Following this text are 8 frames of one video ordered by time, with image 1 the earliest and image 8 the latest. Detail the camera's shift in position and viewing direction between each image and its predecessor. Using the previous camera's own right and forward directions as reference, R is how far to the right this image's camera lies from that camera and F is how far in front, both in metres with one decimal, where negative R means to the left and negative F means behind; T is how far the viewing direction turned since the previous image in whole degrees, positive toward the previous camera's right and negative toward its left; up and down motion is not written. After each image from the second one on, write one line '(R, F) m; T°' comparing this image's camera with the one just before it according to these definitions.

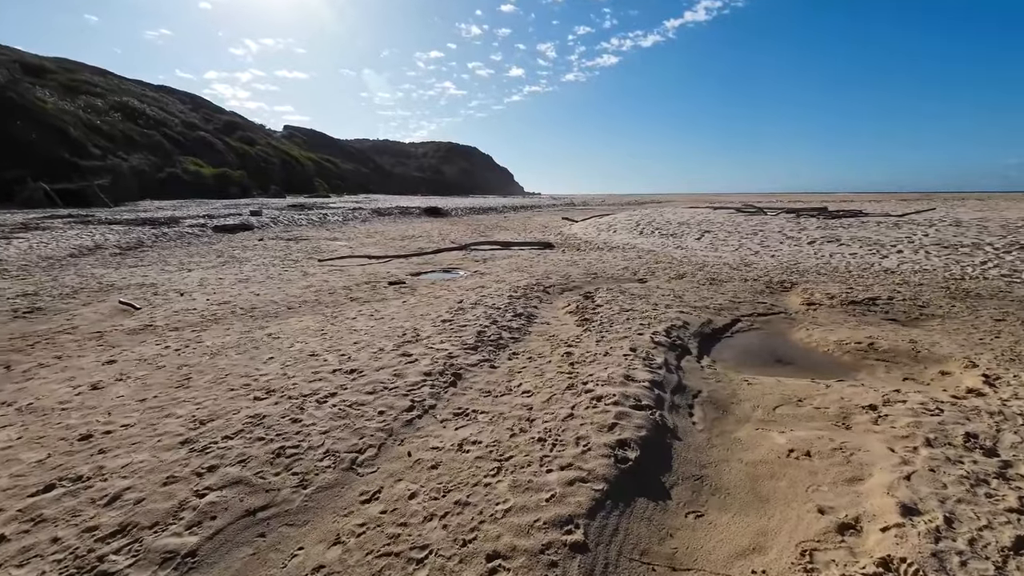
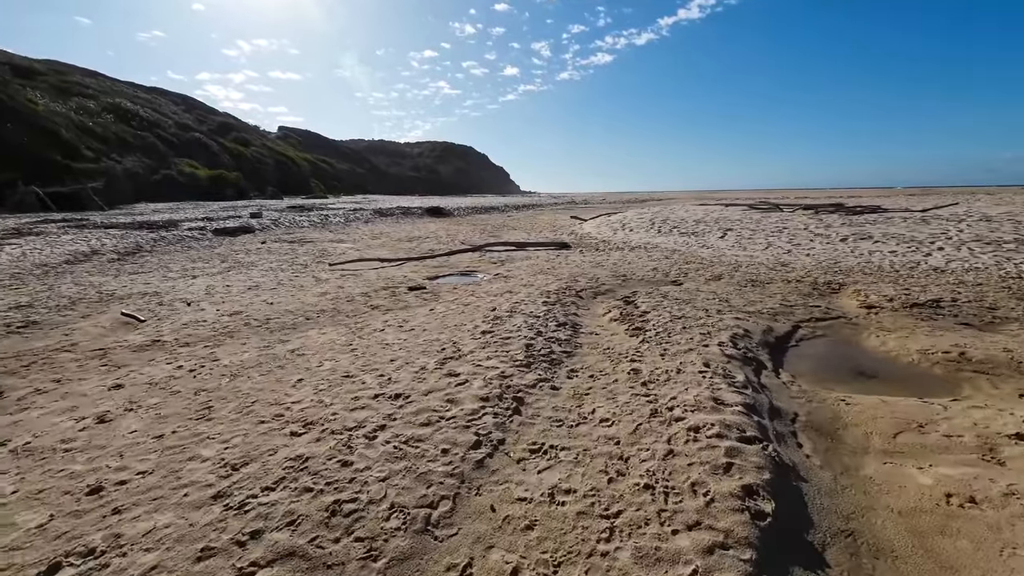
(-0.9, +0.8) m; 0°
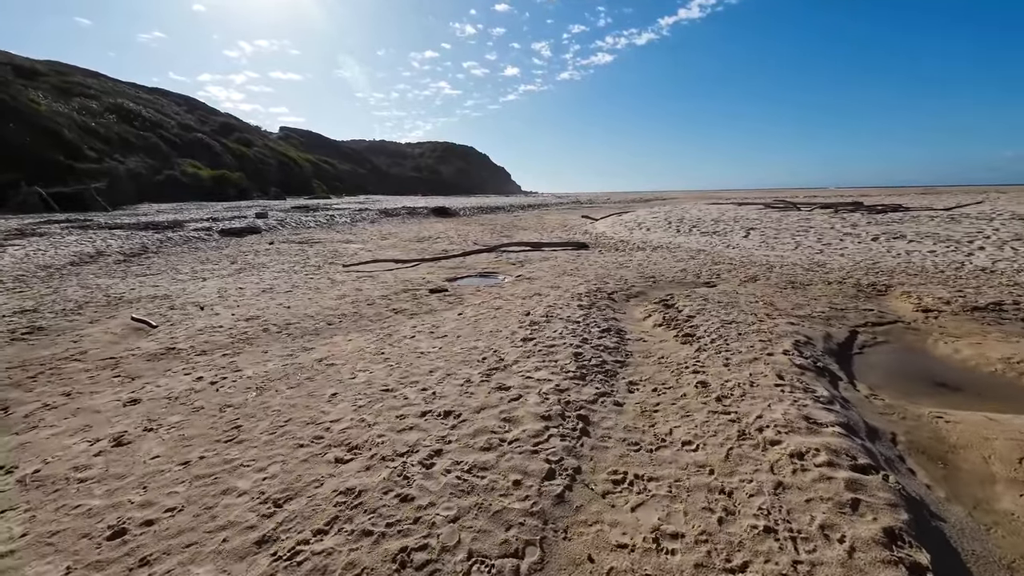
(-0.7, +0.5) m; 0°
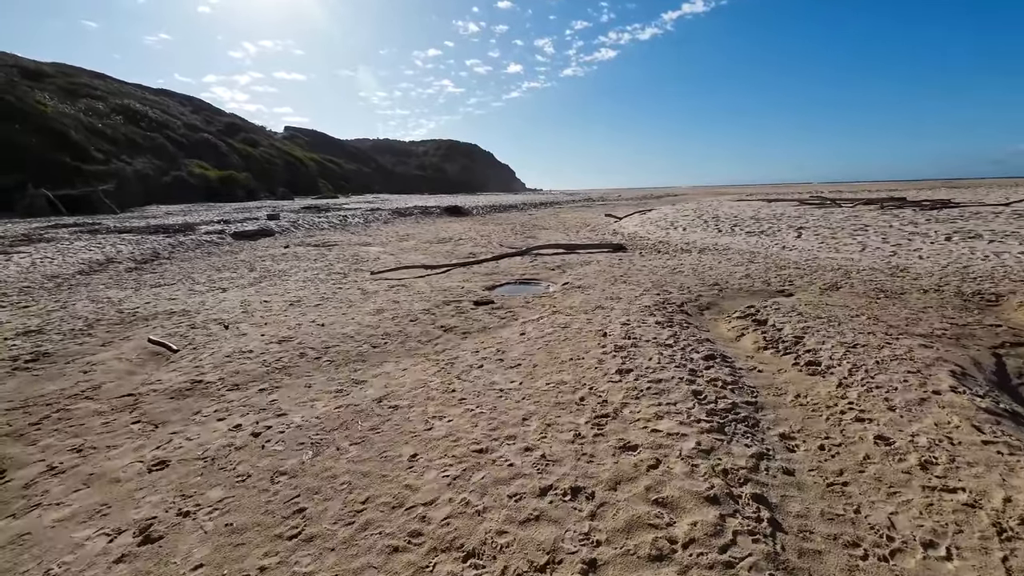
(-1.2, +1.2) m; -1°
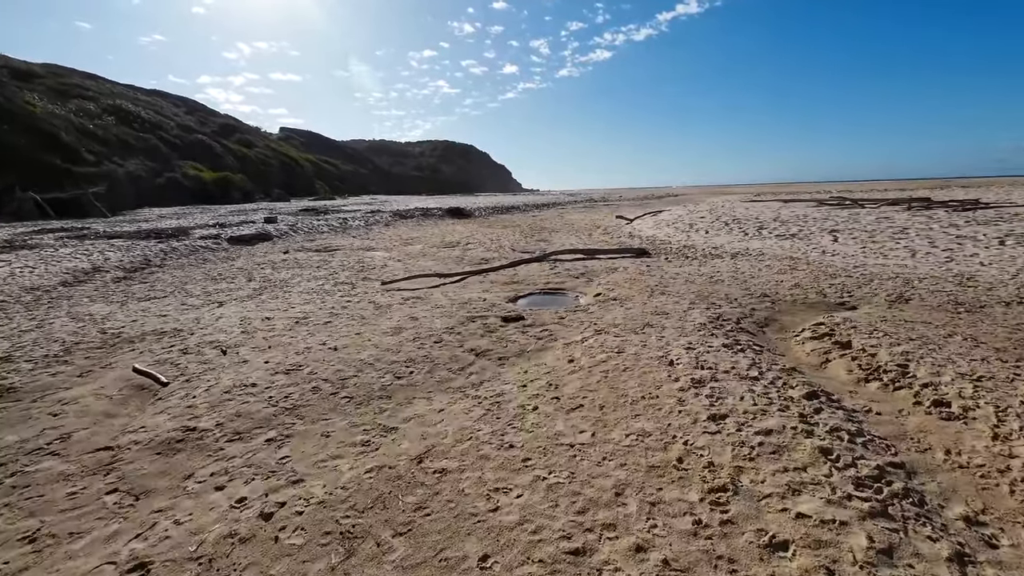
(-0.8, +1.1) m; 0°
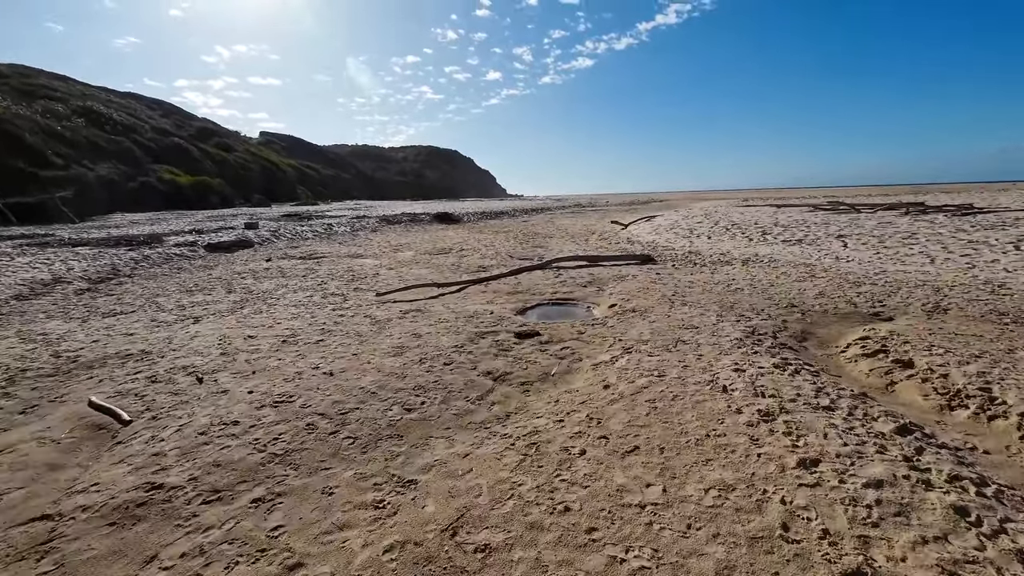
(-0.6, +0.9) m; +2°
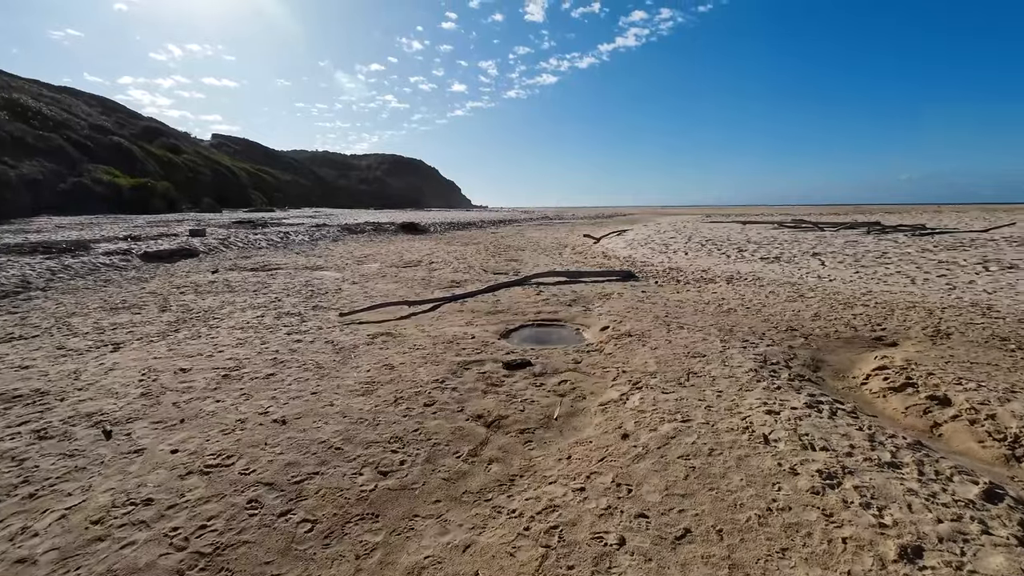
(-0.4, +1.0) m; +5°
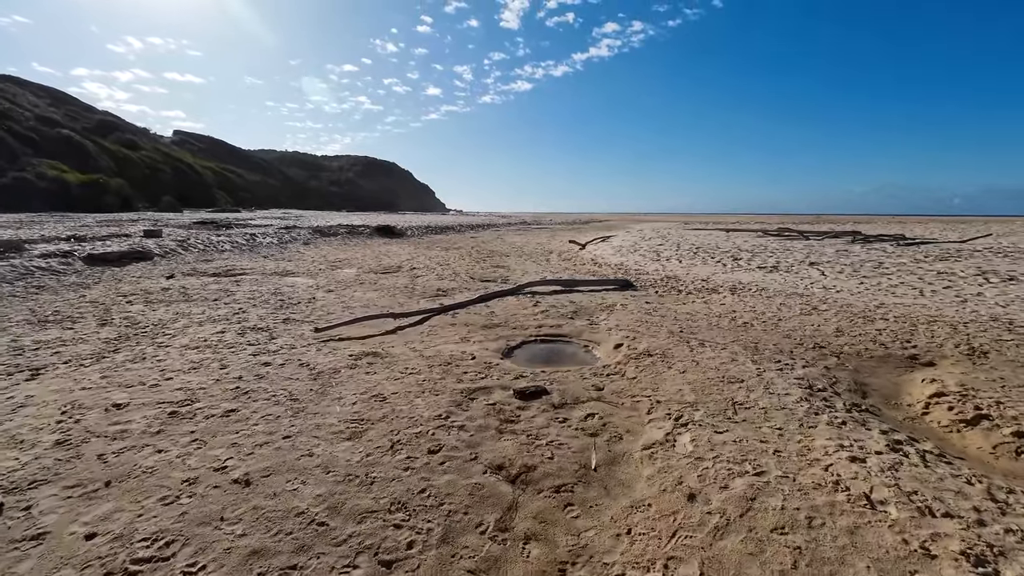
(-0.6, +1.1) m; +3°
